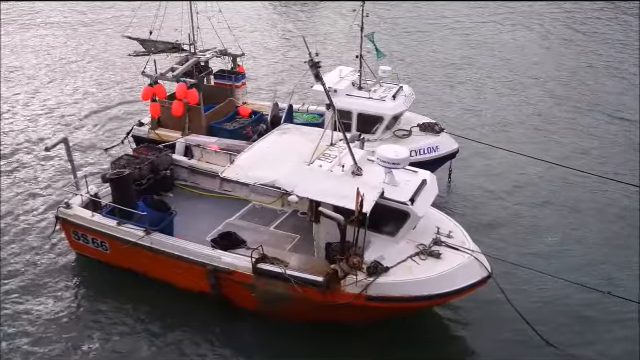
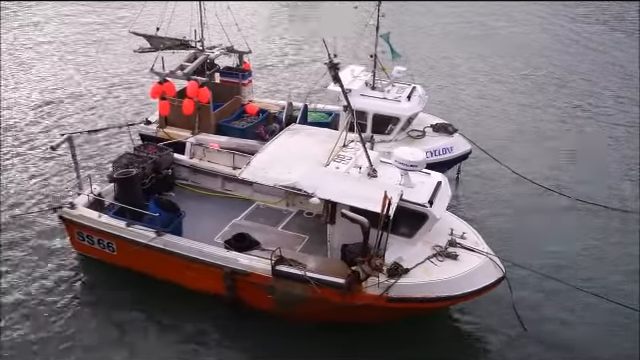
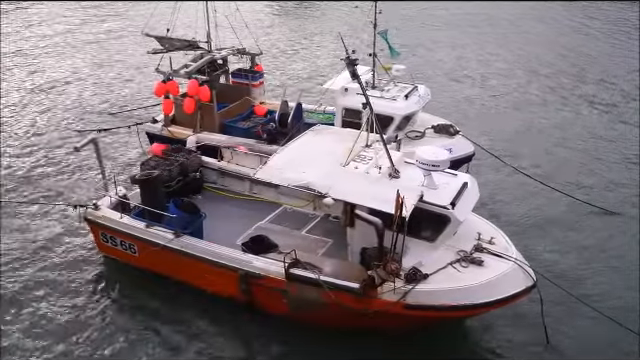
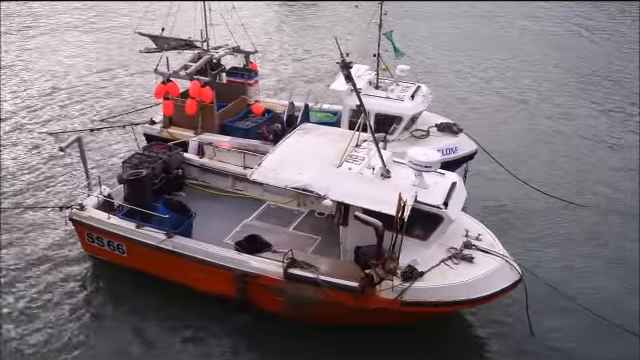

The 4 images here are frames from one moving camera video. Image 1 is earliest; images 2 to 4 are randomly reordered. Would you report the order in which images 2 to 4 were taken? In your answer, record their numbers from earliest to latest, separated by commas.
2, 4, 3
